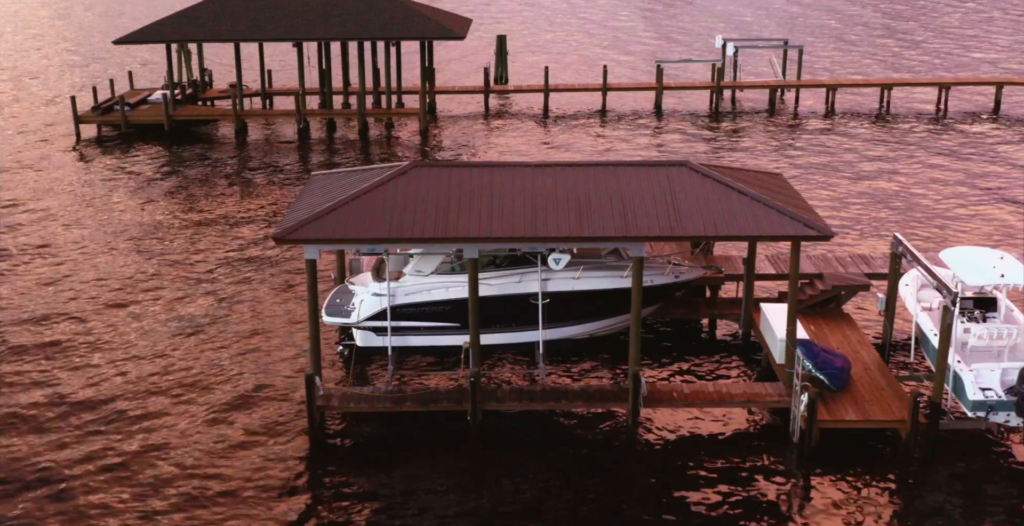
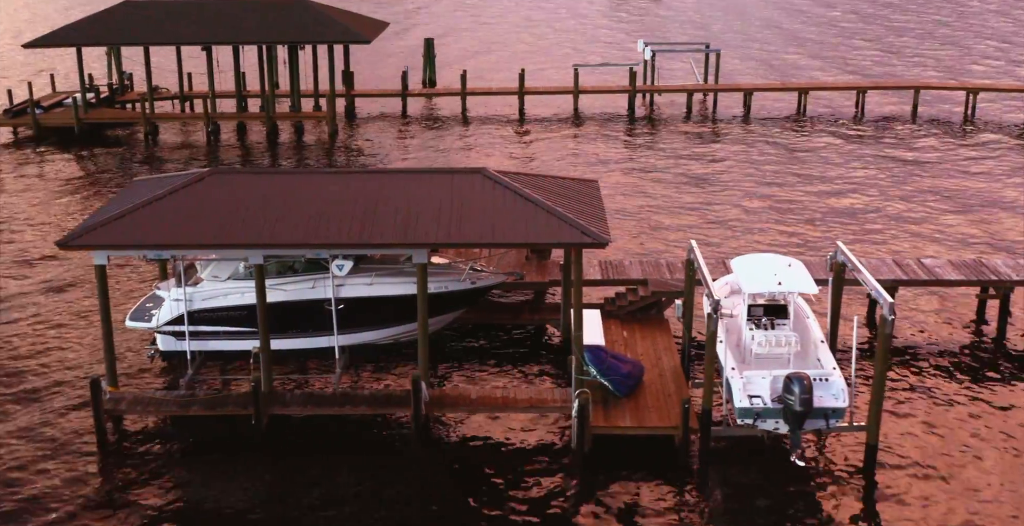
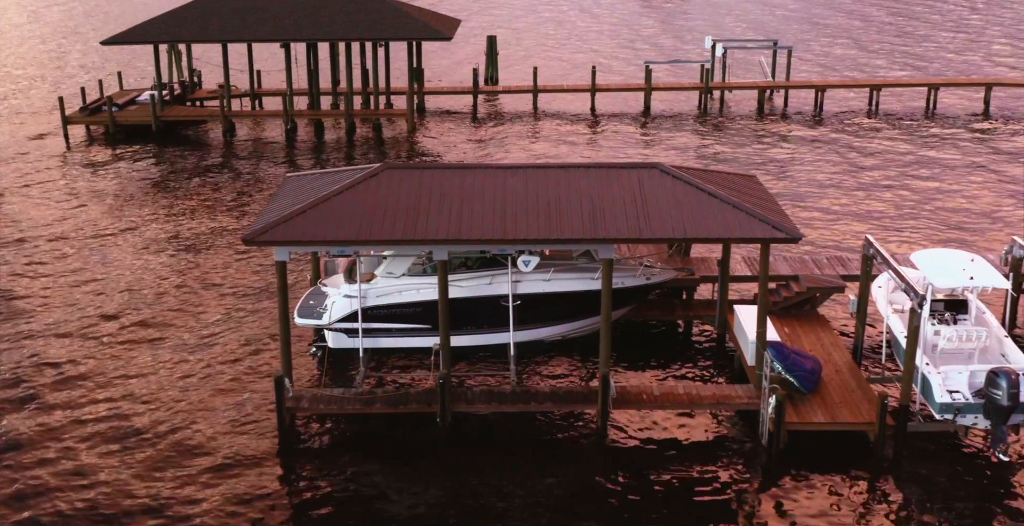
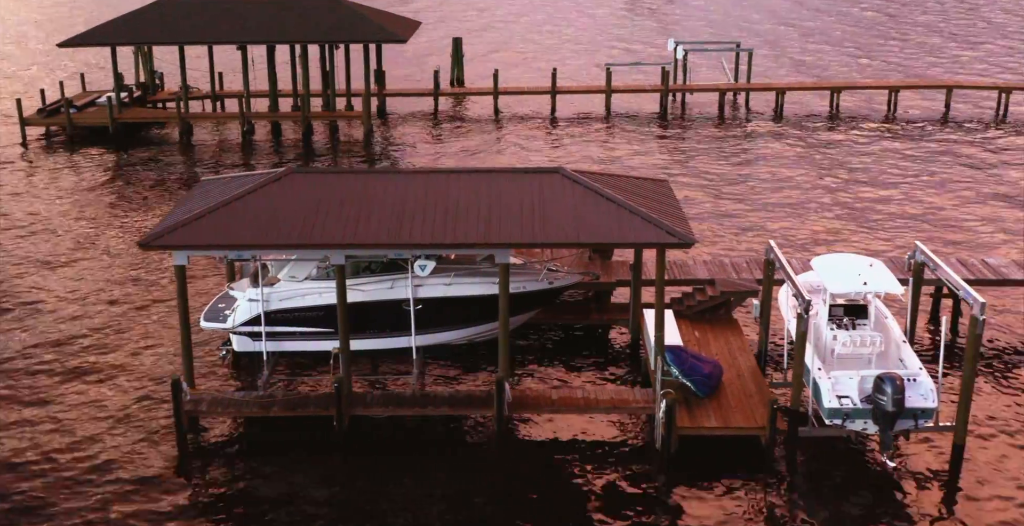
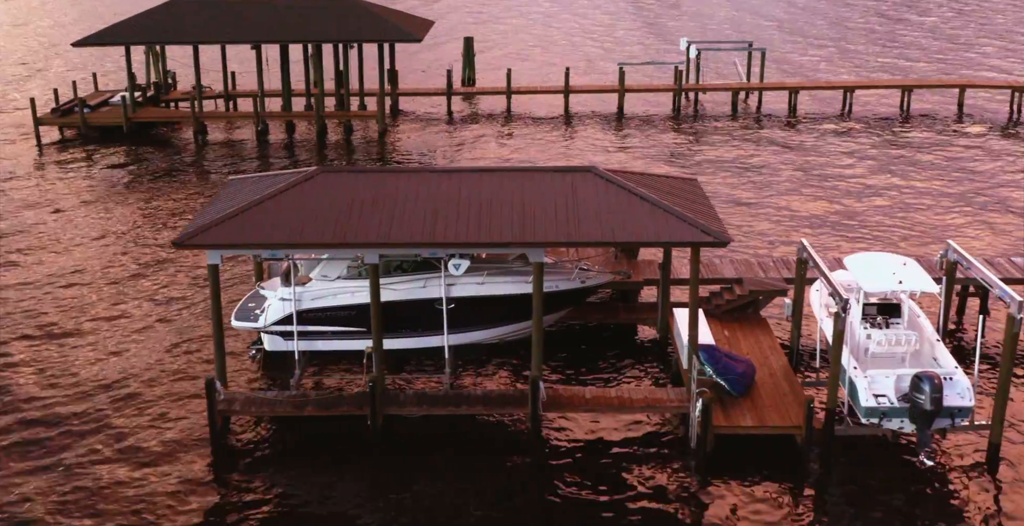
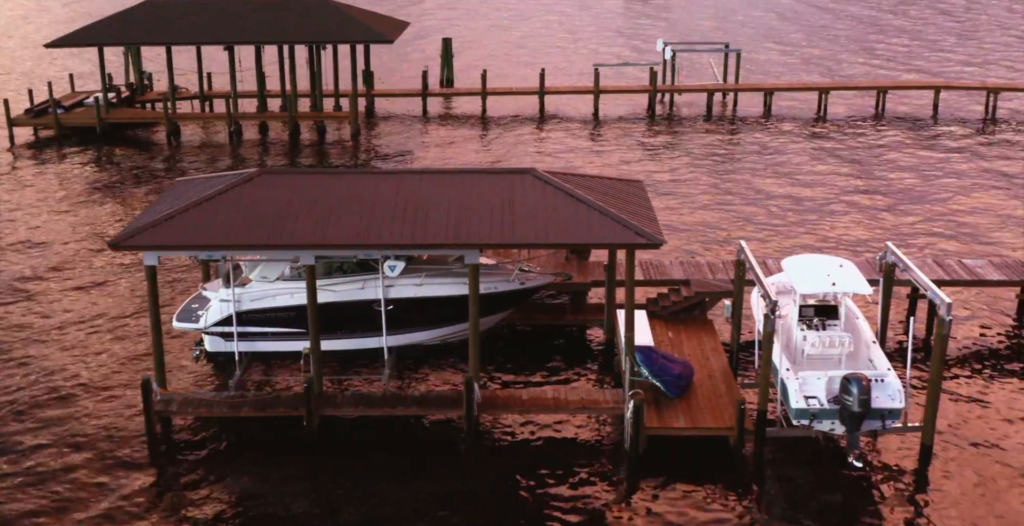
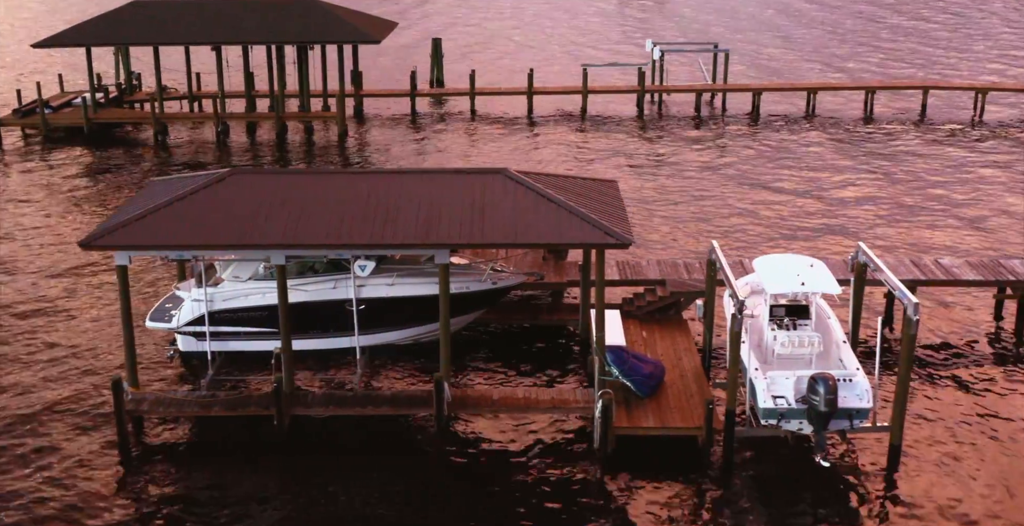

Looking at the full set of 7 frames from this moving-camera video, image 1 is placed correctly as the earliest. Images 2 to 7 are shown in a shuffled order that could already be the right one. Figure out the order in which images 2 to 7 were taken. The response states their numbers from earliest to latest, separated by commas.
3, 5, 4, 6, 7, 2
